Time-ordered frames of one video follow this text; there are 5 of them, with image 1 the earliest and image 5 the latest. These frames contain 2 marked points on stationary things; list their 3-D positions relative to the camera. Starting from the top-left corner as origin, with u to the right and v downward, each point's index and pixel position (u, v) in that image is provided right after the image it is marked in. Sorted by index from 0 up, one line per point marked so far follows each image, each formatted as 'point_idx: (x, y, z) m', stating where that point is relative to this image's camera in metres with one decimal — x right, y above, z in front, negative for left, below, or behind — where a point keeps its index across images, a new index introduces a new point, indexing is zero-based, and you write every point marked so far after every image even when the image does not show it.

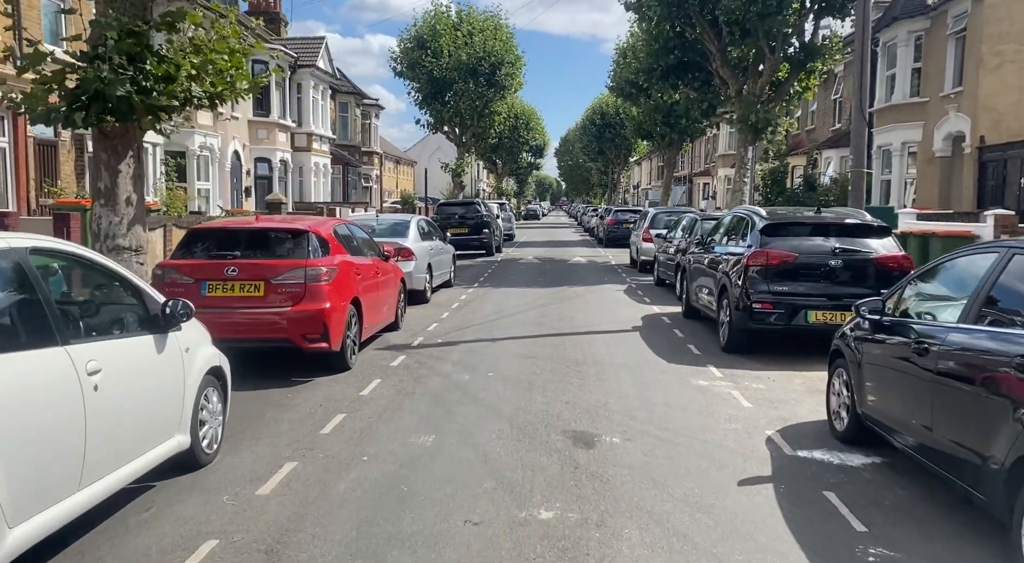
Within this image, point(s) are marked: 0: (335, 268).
0: (-1.8, +0.1, +8.0) m
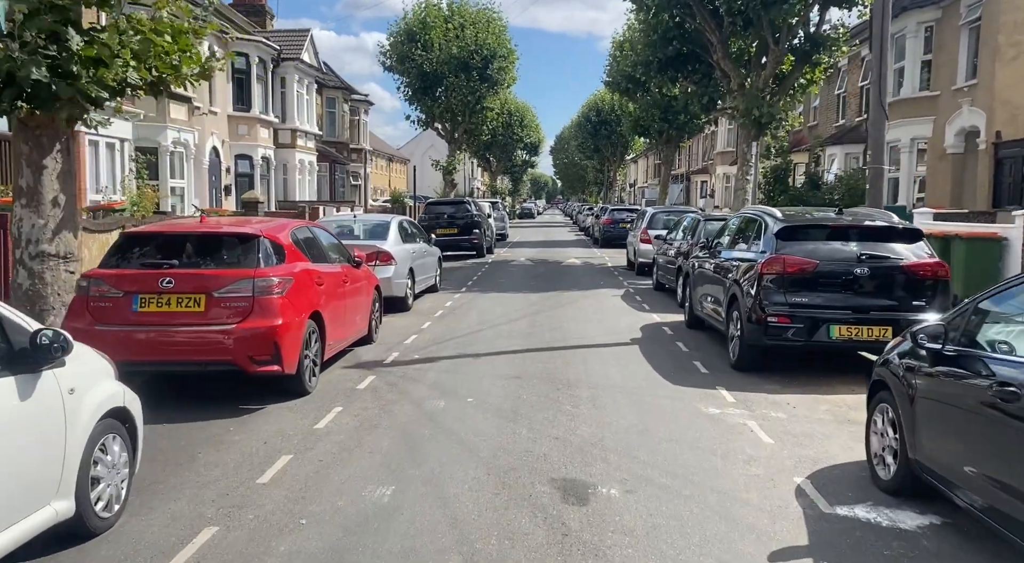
0: (-1.9, 0.0, +6.9) m
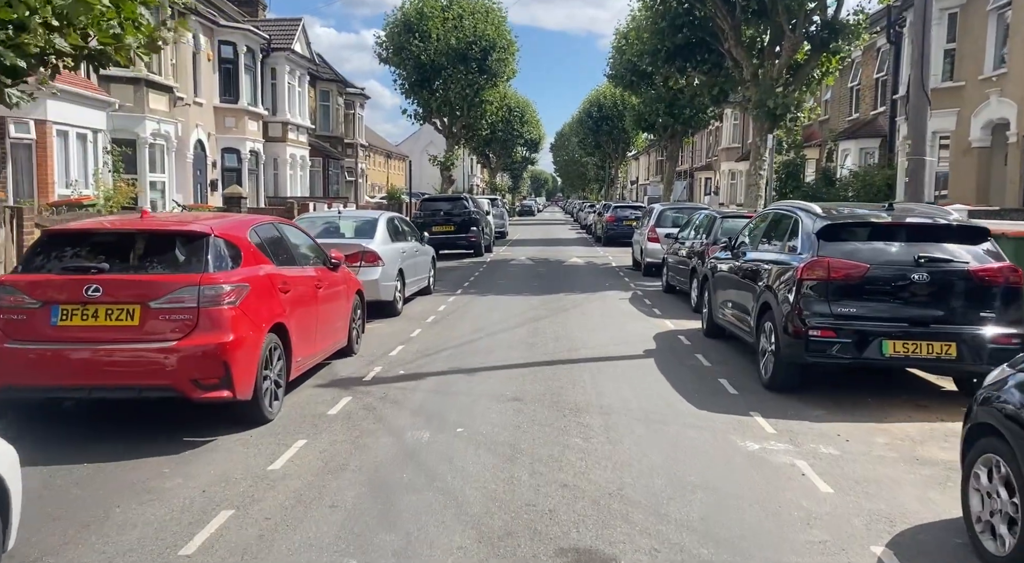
0: (-2.0, 0.0, +5.8) m
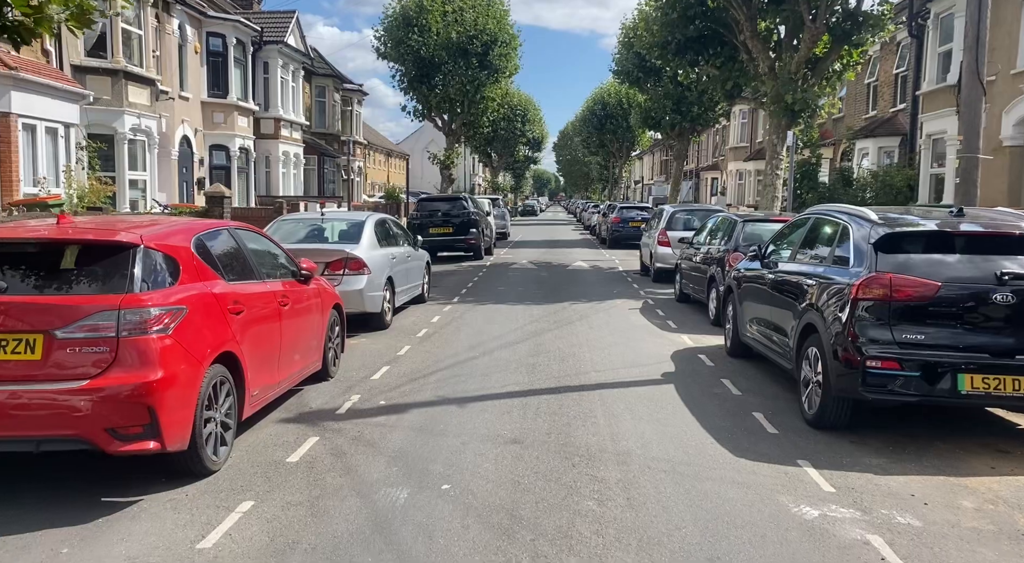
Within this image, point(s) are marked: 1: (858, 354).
0: (-2.0, -0.2, +4.7) m
1: (+2.5, -0.5, +5.7) m
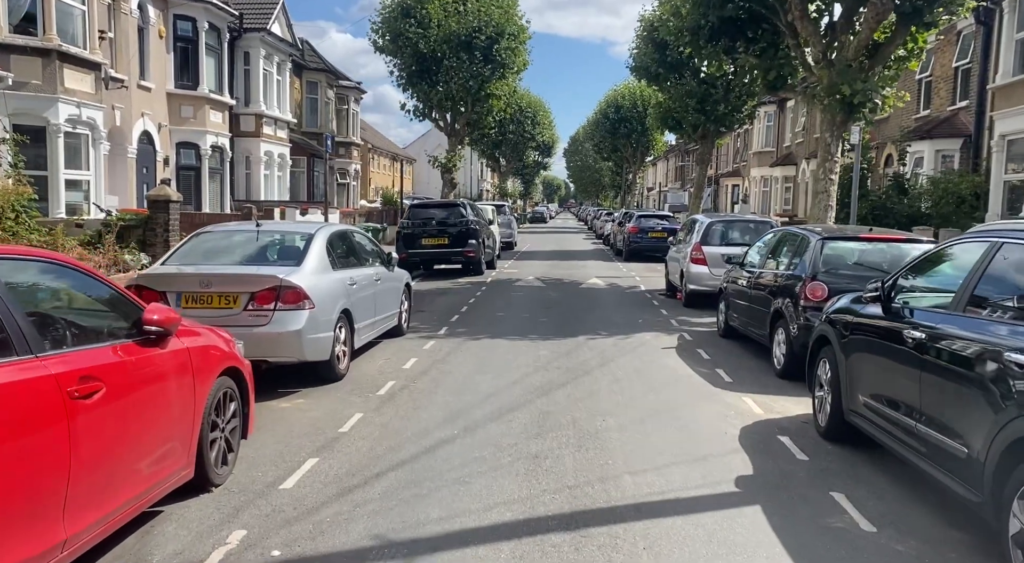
0: (-2.1, -0.4, +2.0) m
1: (+2.4, -0.9, +2.9) m
